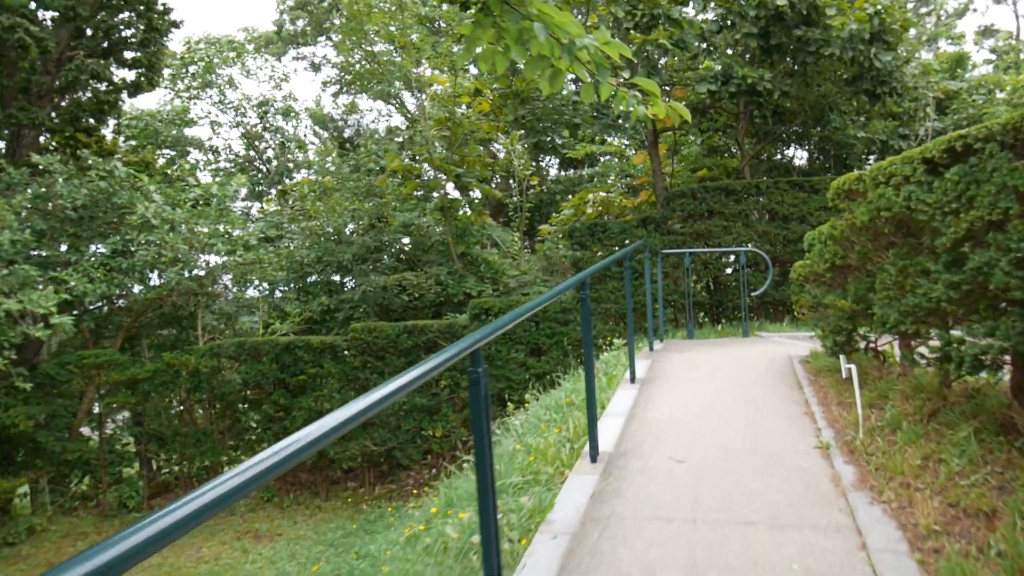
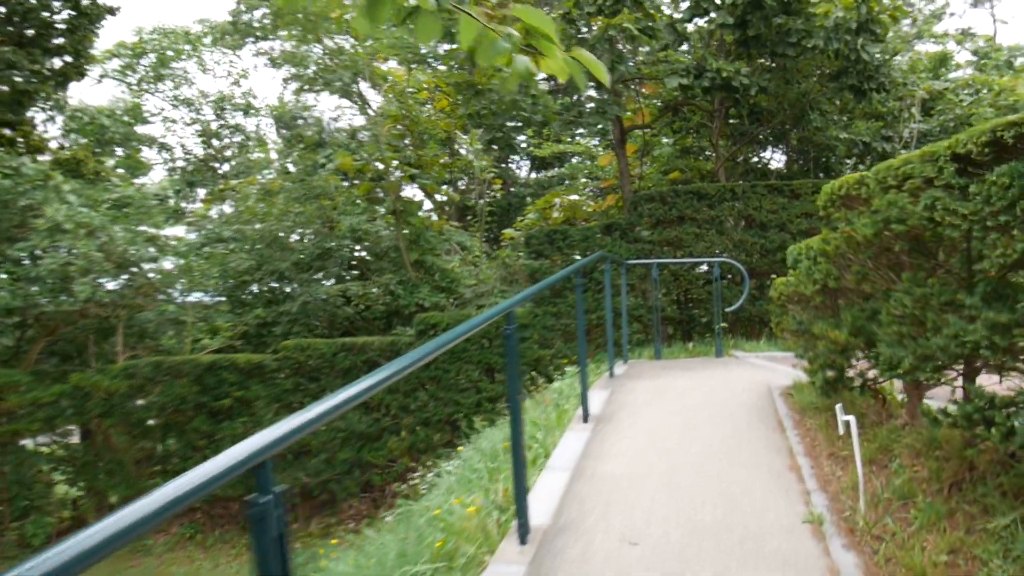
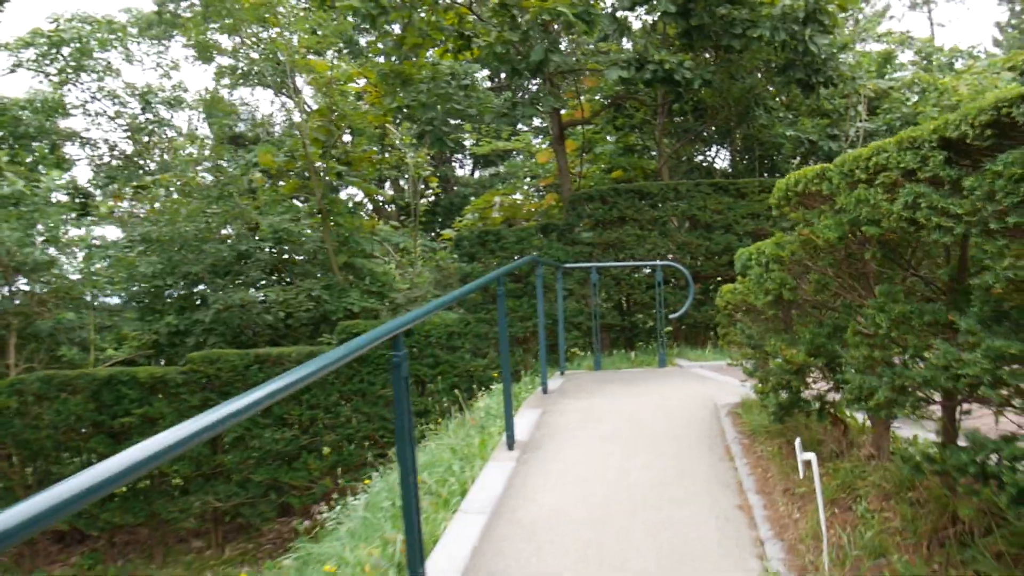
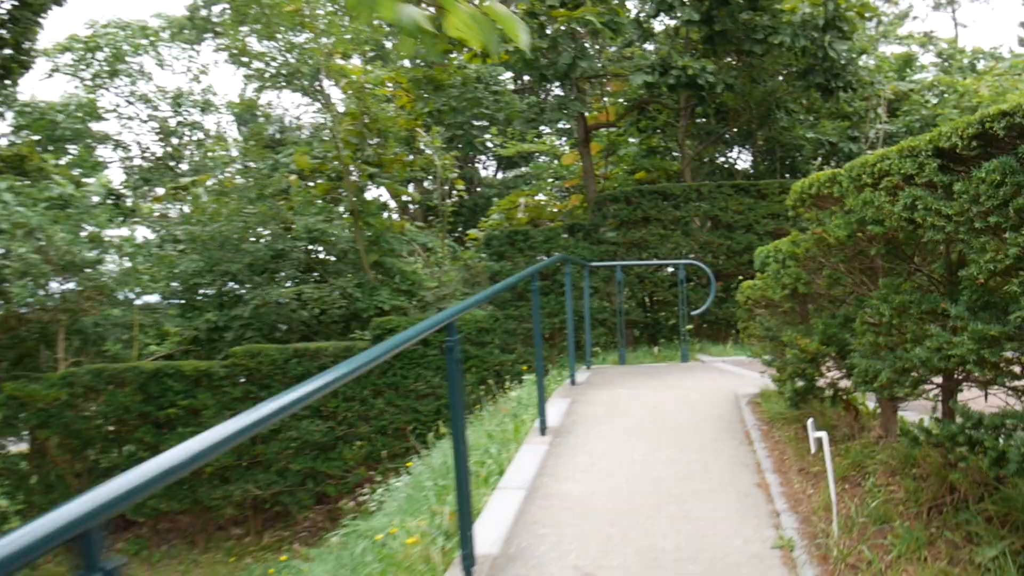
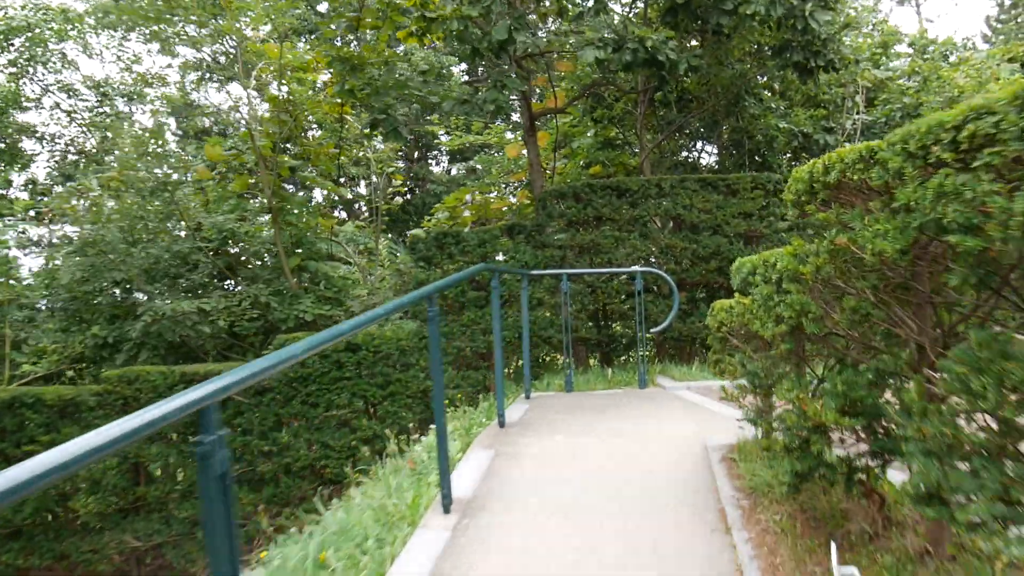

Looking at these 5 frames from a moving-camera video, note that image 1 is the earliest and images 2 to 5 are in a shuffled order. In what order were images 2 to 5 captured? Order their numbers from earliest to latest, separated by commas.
2, 4, 3, 5
